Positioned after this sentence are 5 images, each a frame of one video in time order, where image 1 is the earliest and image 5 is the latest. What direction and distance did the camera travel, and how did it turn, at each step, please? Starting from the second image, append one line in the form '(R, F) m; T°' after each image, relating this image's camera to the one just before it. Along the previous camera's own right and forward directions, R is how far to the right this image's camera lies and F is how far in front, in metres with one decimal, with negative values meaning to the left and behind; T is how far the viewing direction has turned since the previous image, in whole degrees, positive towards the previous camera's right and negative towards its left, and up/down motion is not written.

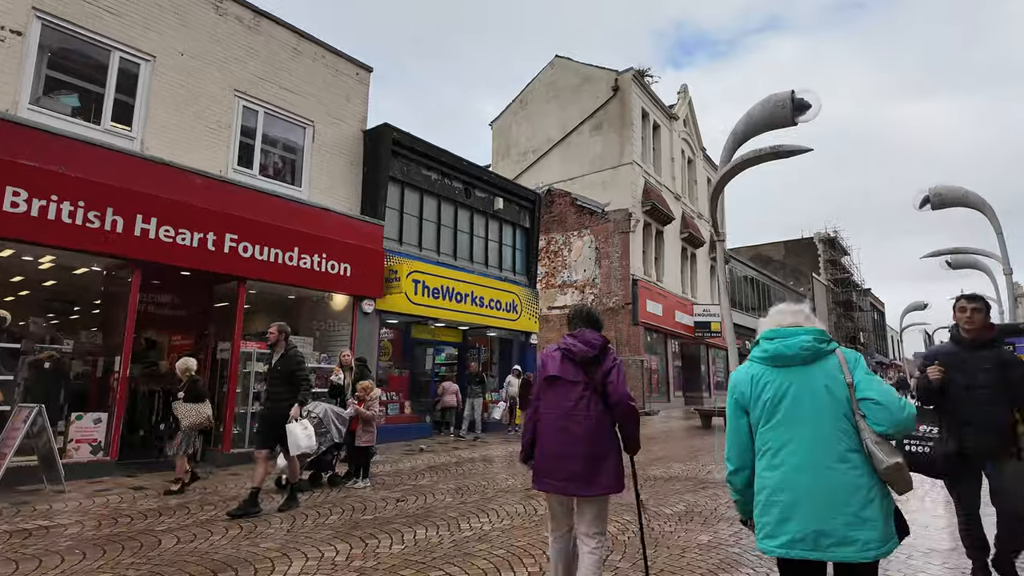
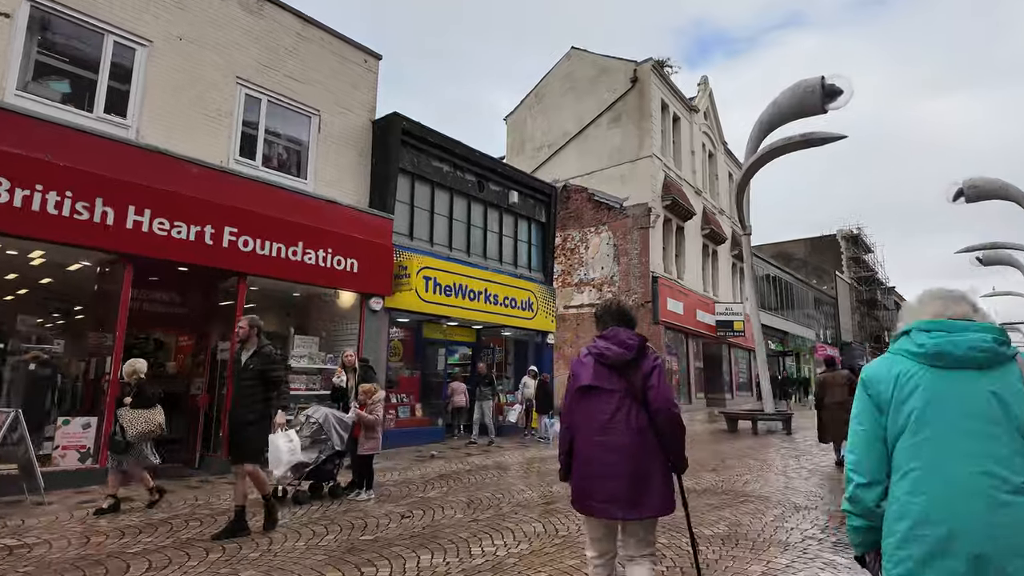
(0.0, +0.6) m; -1°
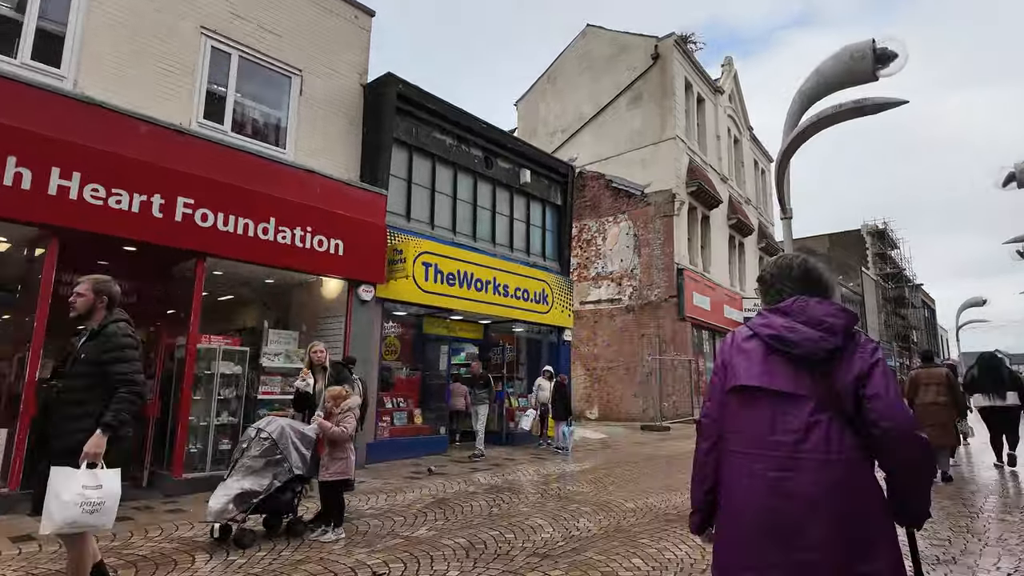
(0.0, +1.6) m; -1°
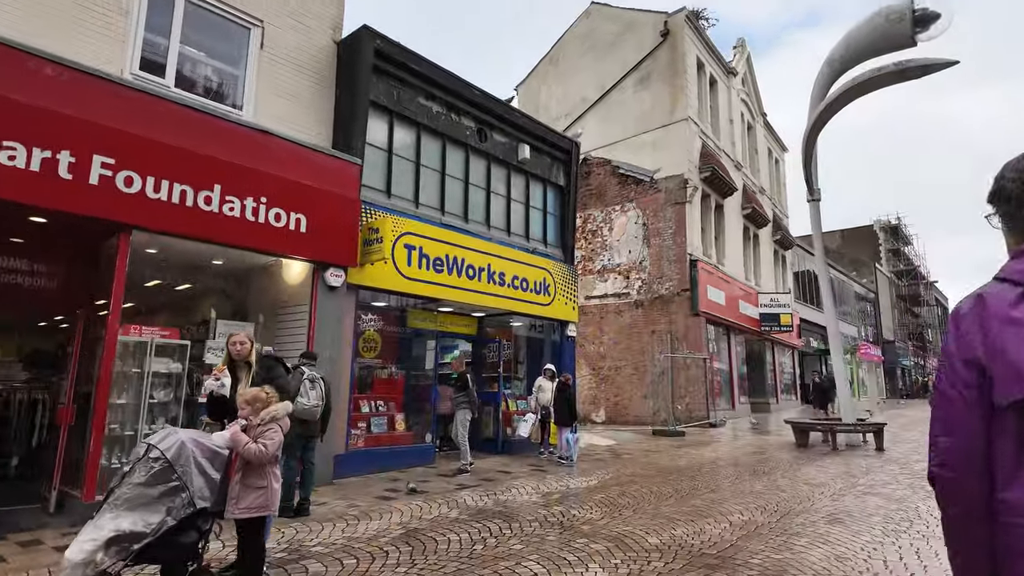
(+0.1, +1.4) m; 0°
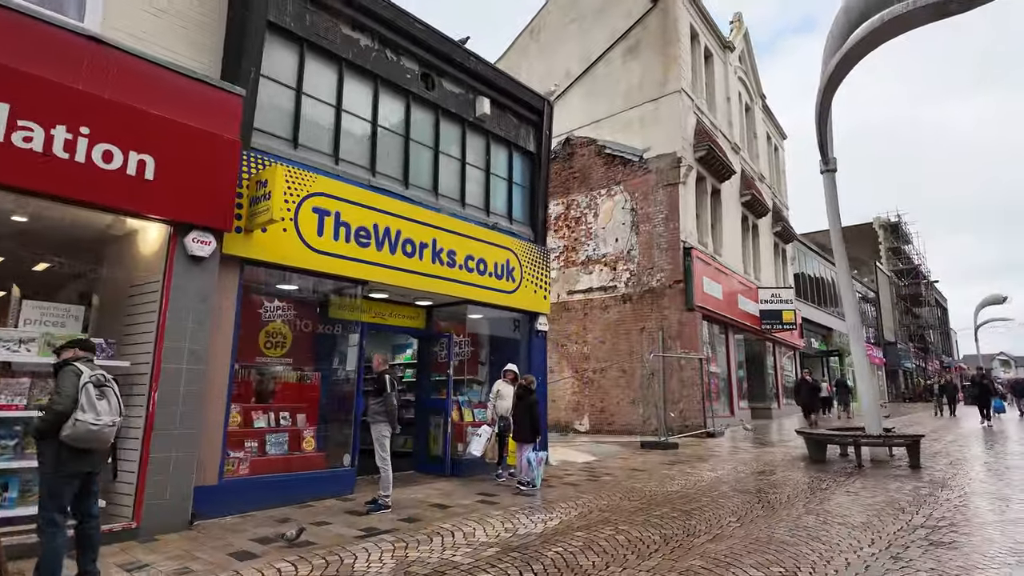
(+0.6, +2.0) m; +1°
